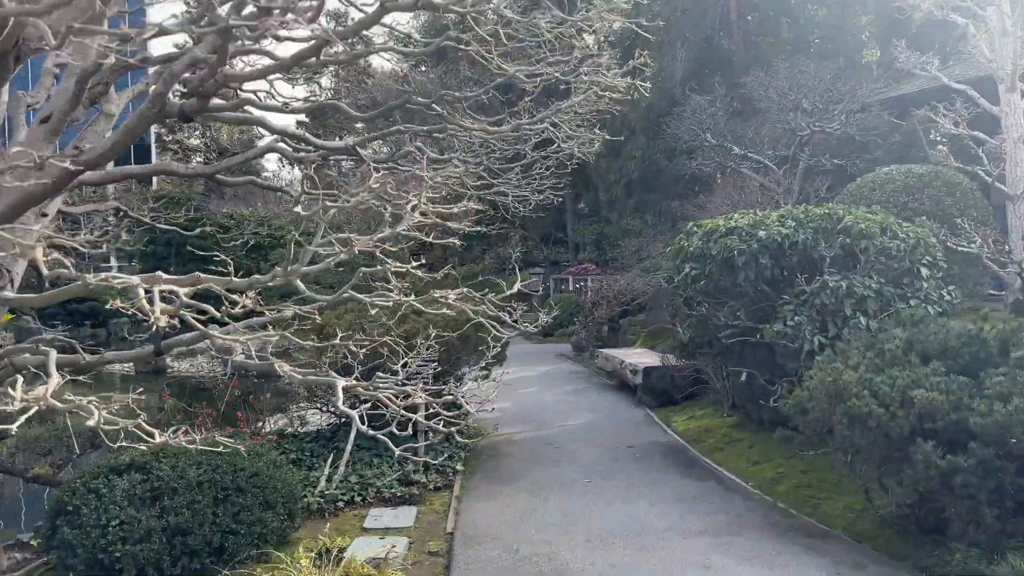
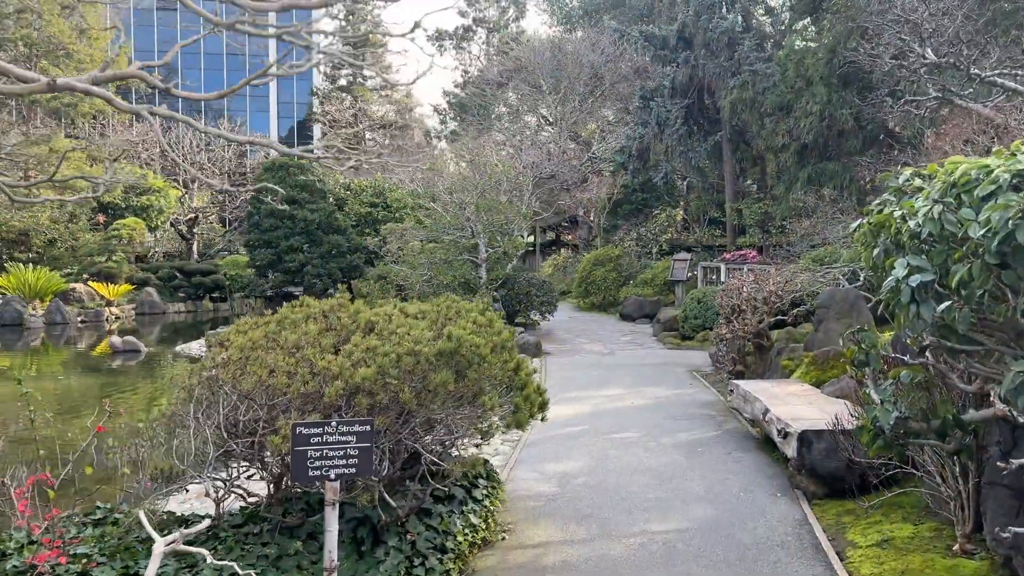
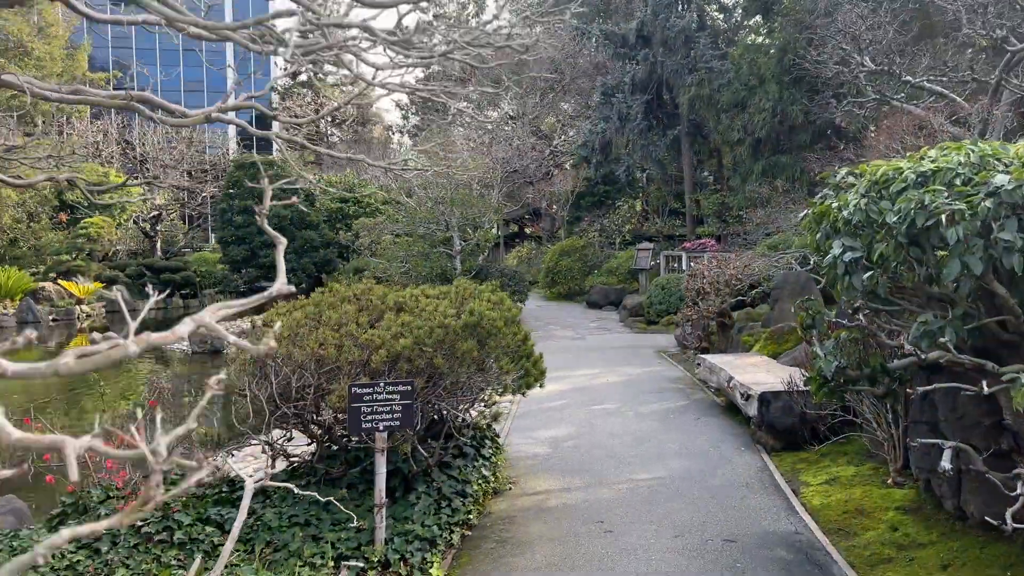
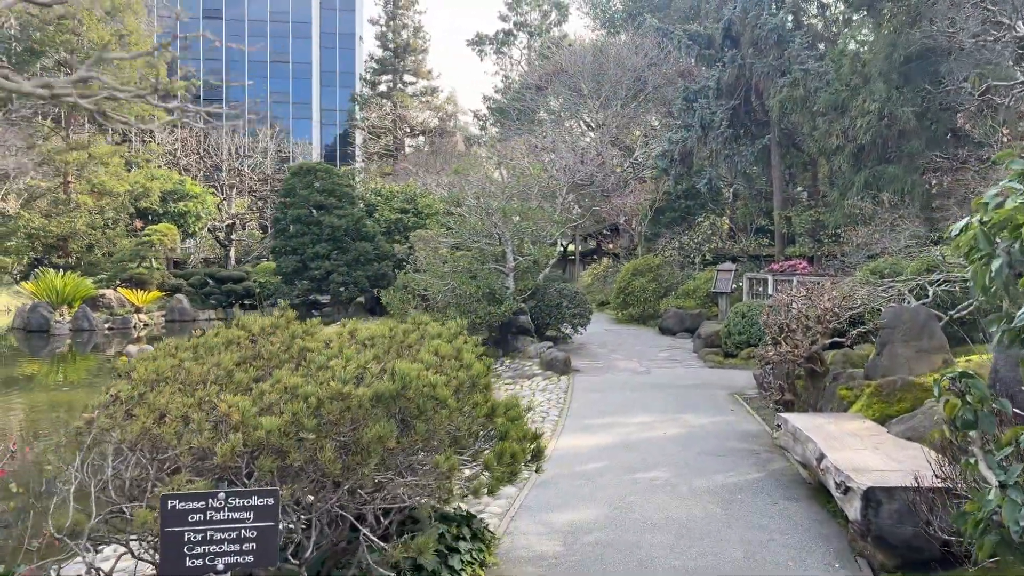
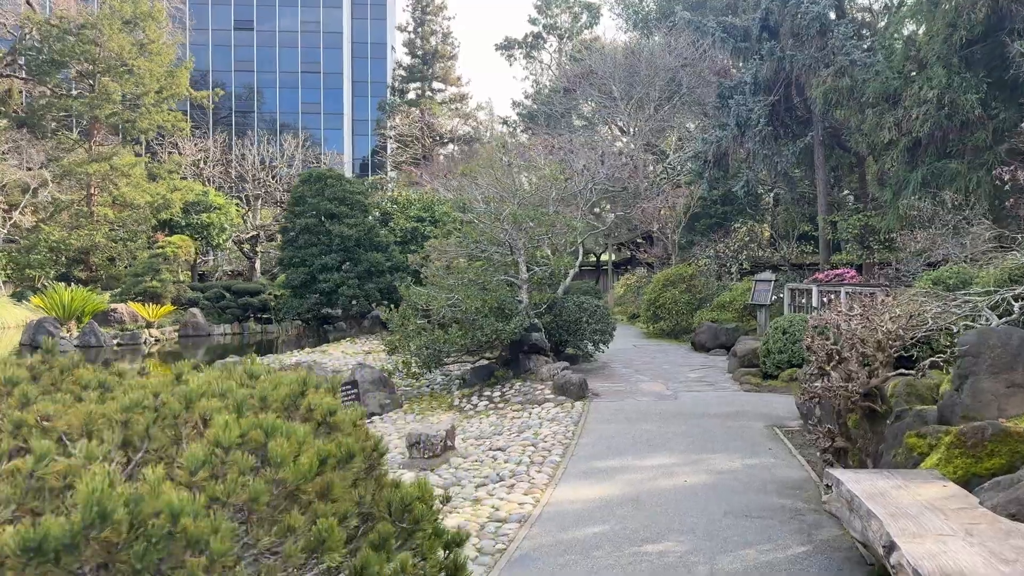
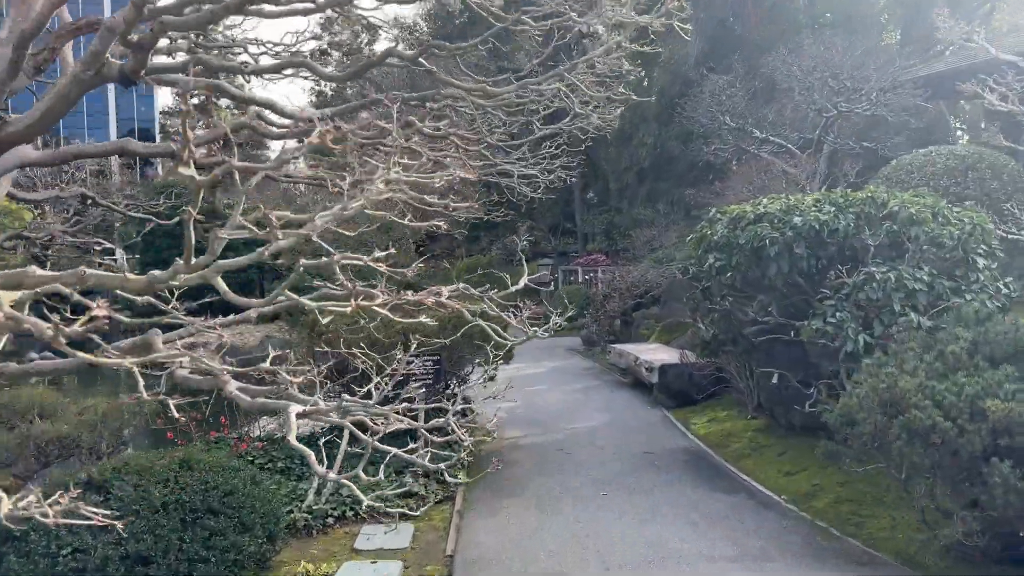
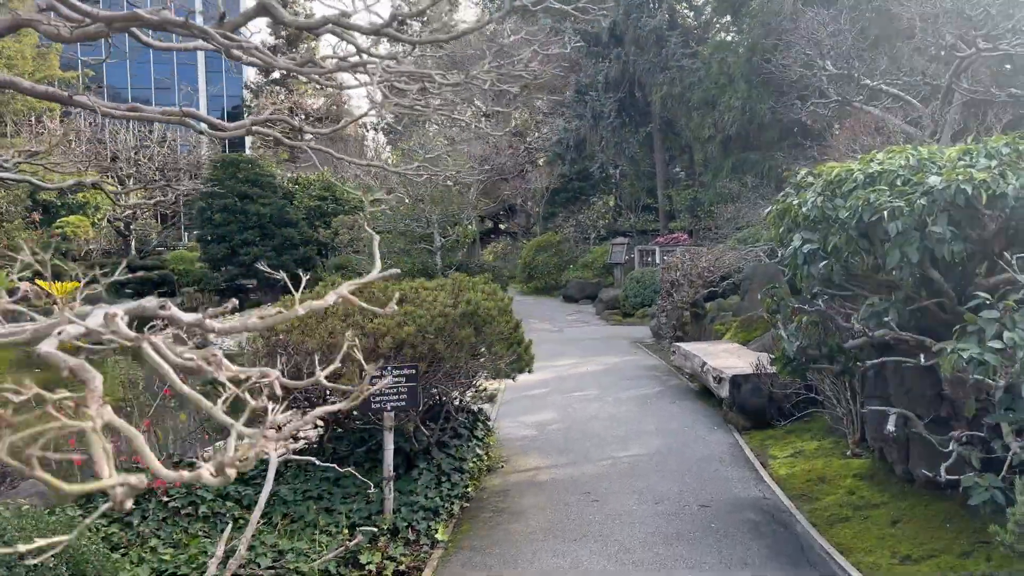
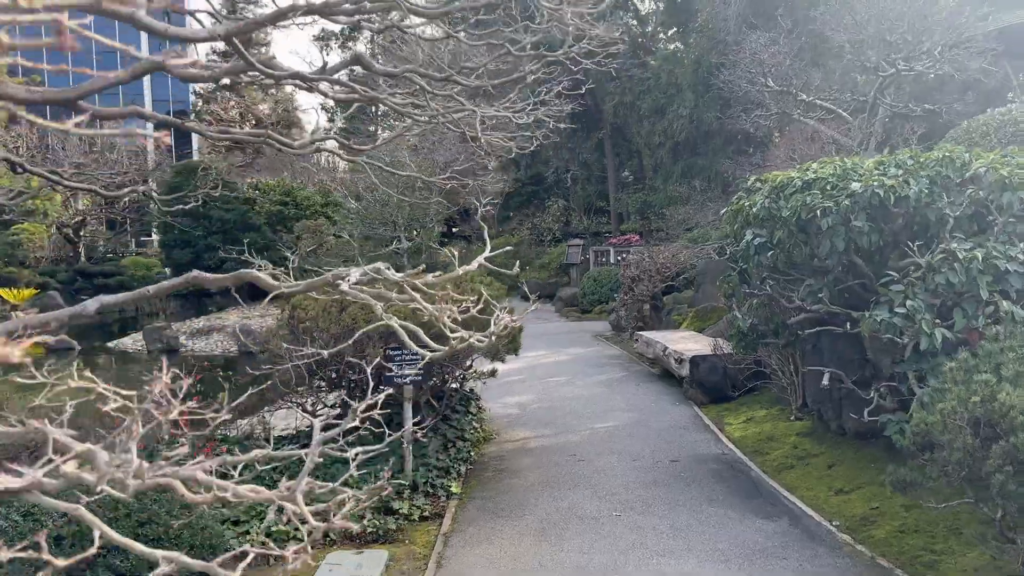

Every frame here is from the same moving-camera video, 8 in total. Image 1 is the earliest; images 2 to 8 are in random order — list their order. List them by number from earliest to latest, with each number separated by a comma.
6, 8, 7, 3, 2, 4, 5
